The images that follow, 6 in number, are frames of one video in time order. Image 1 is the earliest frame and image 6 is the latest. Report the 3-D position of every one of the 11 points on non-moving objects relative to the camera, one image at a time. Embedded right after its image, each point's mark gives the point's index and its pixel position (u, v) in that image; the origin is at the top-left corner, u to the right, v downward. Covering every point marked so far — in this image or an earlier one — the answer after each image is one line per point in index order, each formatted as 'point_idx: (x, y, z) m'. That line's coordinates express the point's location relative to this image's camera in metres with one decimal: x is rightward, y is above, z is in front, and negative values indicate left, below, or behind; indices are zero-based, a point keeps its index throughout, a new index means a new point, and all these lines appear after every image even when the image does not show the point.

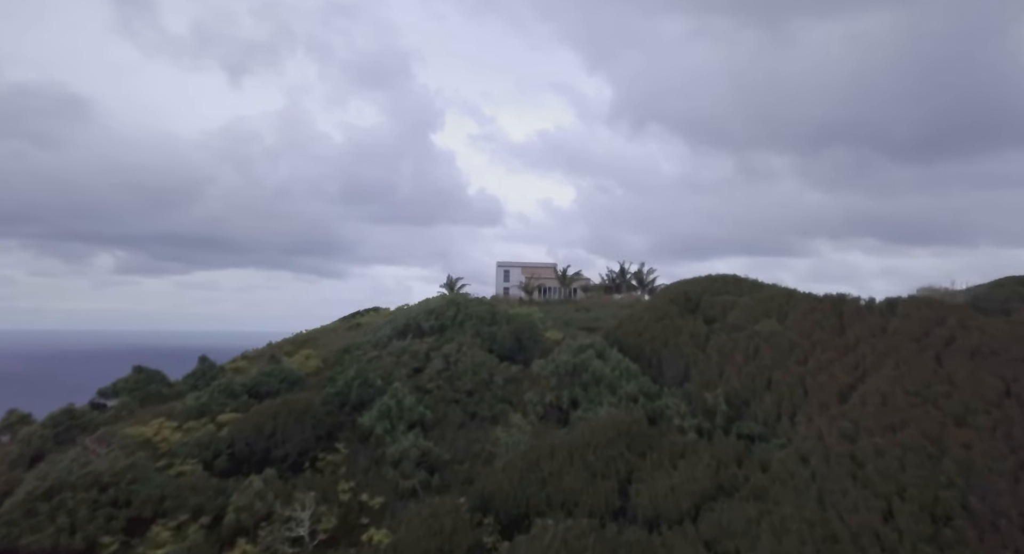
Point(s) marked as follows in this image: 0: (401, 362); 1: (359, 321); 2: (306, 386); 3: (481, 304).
0: (-2.7, -2.0, +13.3) m
1: (-5.4, -1.6, +19.1) m
2: (-4.8, -2.5, +12.6) m
3: (-0.9, -0.8, +16.0) m
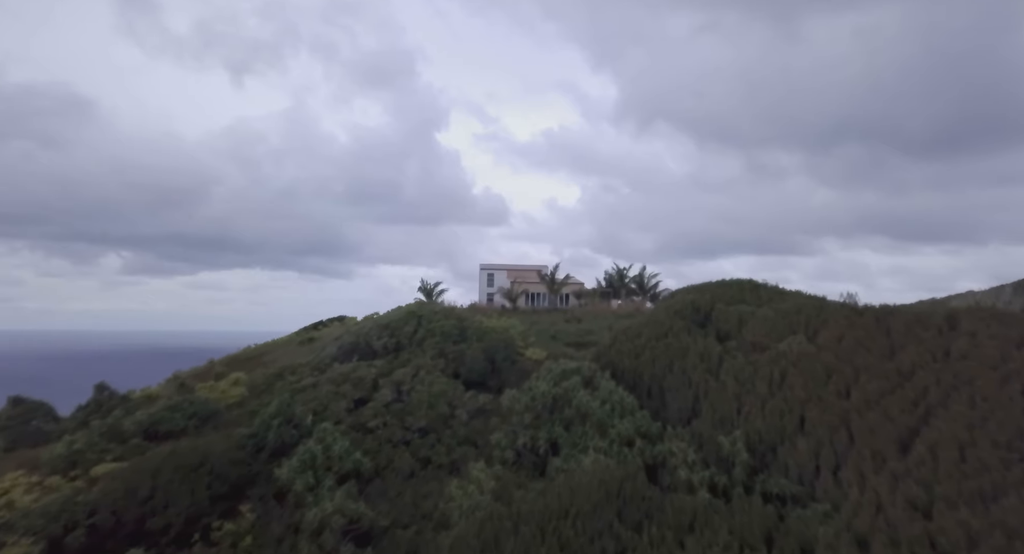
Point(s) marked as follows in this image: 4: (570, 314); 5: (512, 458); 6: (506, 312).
0: (-3.3, -2.2, +10.7) m
1: (-6.0, -1.7, +16.6) m
2: (-5.4, -2.7, +10.1) m
3: (-1.5, -0.9, +13.5) m
4: (+1.8, -1.2, +16.7) m
5: (0.0, -3.1, +9.4) m
6: (-0.2, -1.1, +16.3) m
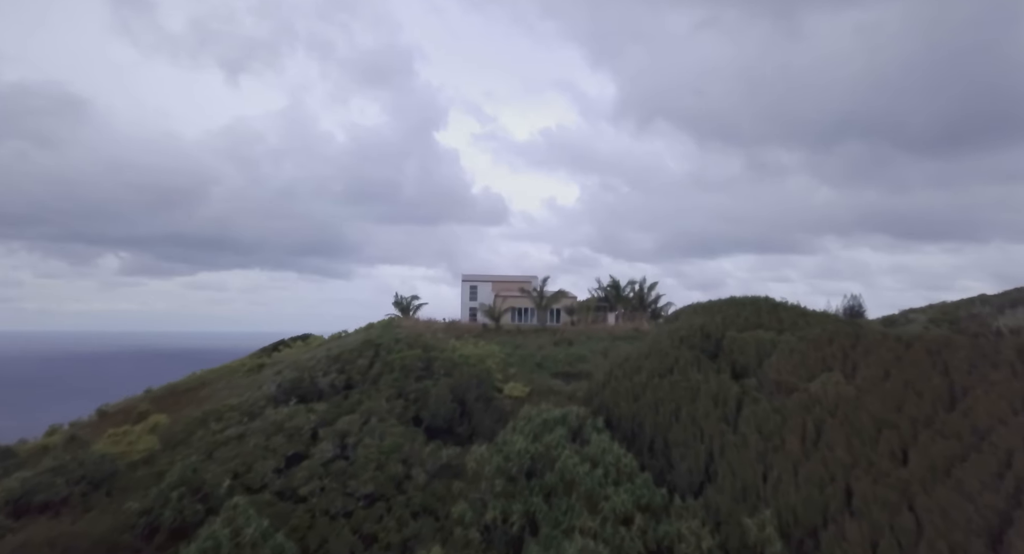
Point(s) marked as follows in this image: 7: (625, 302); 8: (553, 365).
0: (-3.8, -2.7, +8.7) m
1: (-6.5, -2.2, +14.6) m
2: (-5.9, -3.2, +8.1) m
3: (-2.0, -1.4, +11.4) m
4: (+1.3, -1.6, +14.6) m
5: (-0.5, -3.6, +7.4) m
6: (-0.7, -1.5, +14.2) m
7: (+4.0, -0.8, +18.9) m
8: (+1.0, -2.0, +12.6) m
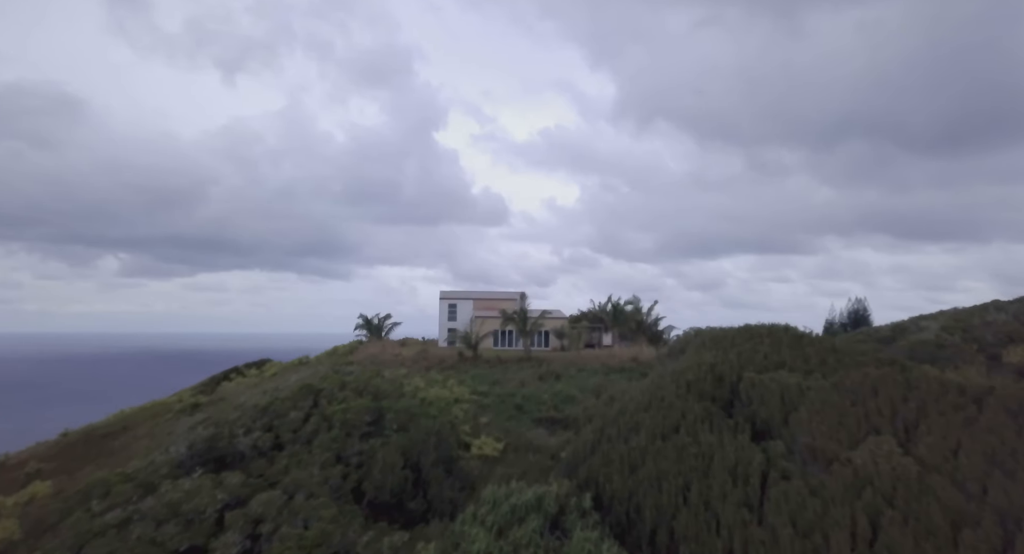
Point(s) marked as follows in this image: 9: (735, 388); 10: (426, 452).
0: (-4.3, -3.2, +6.7) m
1: (-7.0, -2.7, +12.6) m
2: (-6.4, -3.7, +6.1) m
3: (-2.5, -1.9, +9.5) m
4: (+0.8, -2.1, +12.6) m
5: (-1.0, -4.1, +5.4) m
6: (-1.2, -2.0, +12.3) m
7: (+3.5, -1.3, +16.9) m
8: (+0.5, -2.5, +10.6) m
9: (+3.8, -1.8, +9.1) m
10: (-1.3, -2.6, +8.3) m
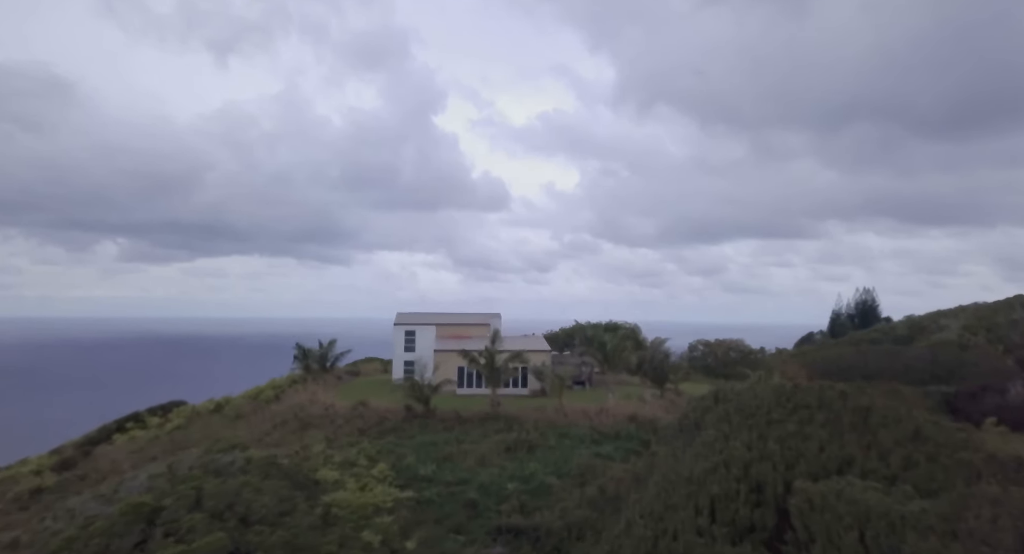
0: (-5.0, -4.0, +3.7) m
1: (-7.7, -3.3, +9.6) m
2: (-7.1, -4.5, +3.1) m
3: (-3.2, -2.6, +6.4) m
4: (+0.1, -2.7, +9.6) m
5: (-1.7, -4.9, +2.5) m
6: (-1.9, -2.6, +9.2) m
7: (+2.8, -1.8, +13.8) m
8: (-0.2, -3.2, +7.6) m
9: (+3.1, -2.5, +6.1) m
10: (-2.0, -3.3, +5.3) m
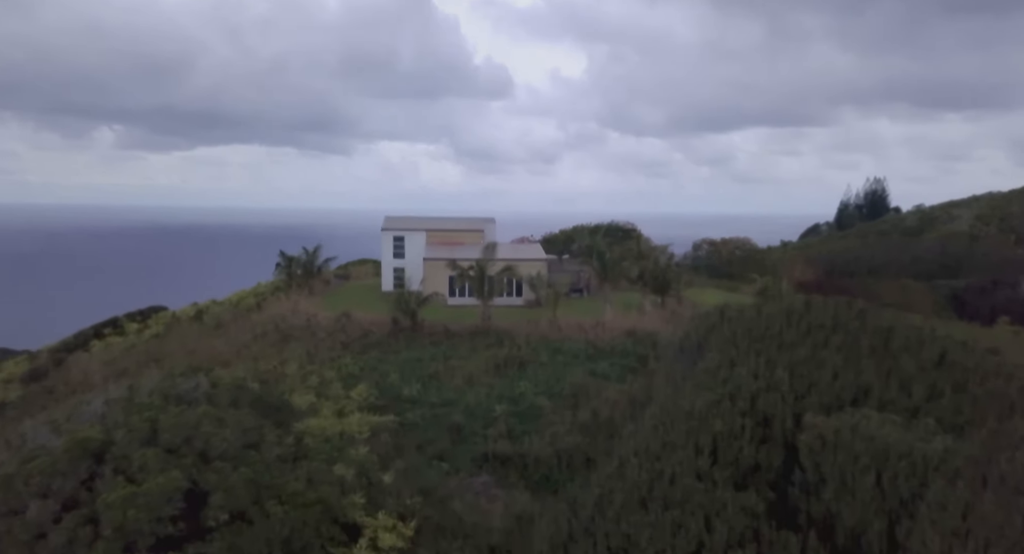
0: (-5.2, -3.5, +3.6) m
1: (-7.8, -1.7, +9.2) m
2: (-7.3, -4.1, +3.1) m
3: (-3.4, -1.6, +5.9) m
4: (-0.1, -1.1, +9.0) m
5: (-1.9, -4.7, +2.5) m
6: (-2.0, -1.1, +8.7) m
7: (+2.7, +0.5, +13.0) m
8: (-0.4, -2.0, +7.1) m
9: (+2.9, -1.6, +5.5) m
10: (-2.1, -2.6, +4.9) m
